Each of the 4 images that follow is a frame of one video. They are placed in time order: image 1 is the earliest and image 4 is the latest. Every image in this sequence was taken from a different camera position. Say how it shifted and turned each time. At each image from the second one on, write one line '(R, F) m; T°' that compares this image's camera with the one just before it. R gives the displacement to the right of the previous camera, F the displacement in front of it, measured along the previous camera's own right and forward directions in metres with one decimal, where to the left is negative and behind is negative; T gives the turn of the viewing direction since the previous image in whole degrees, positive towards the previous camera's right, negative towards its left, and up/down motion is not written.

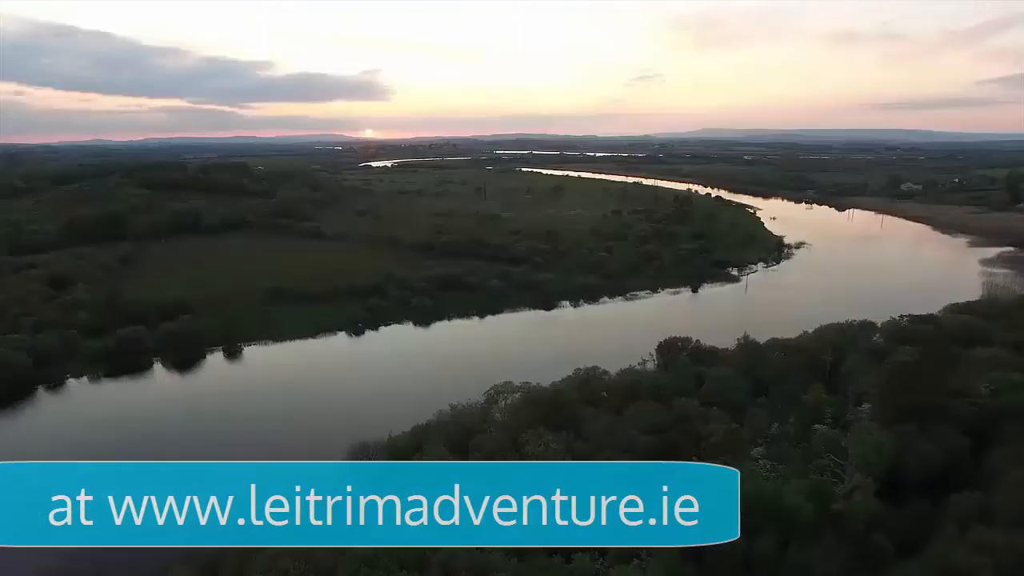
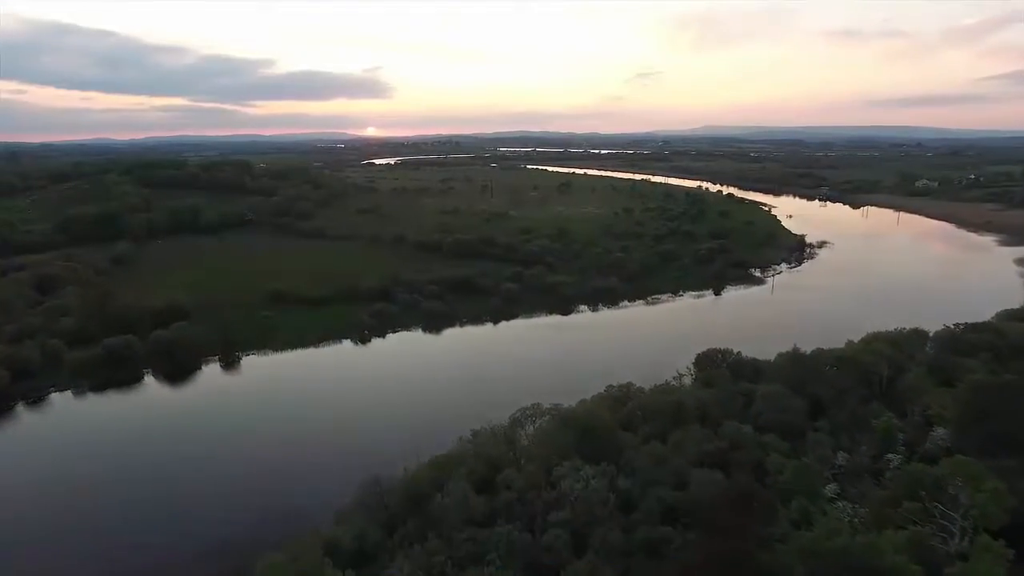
(-0.6, +1.9) m; 0°
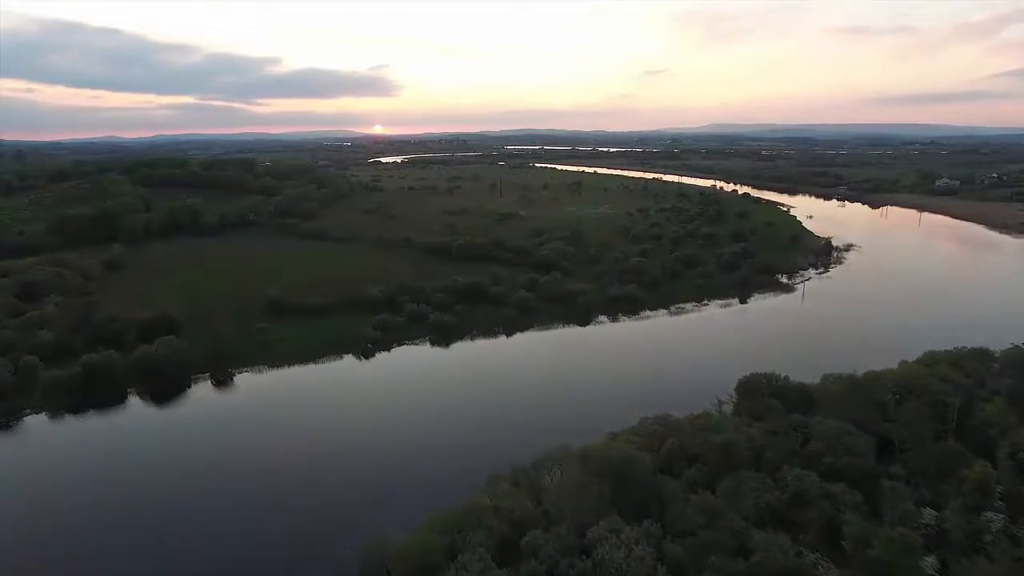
(-0.3, +2.1) m; -1°
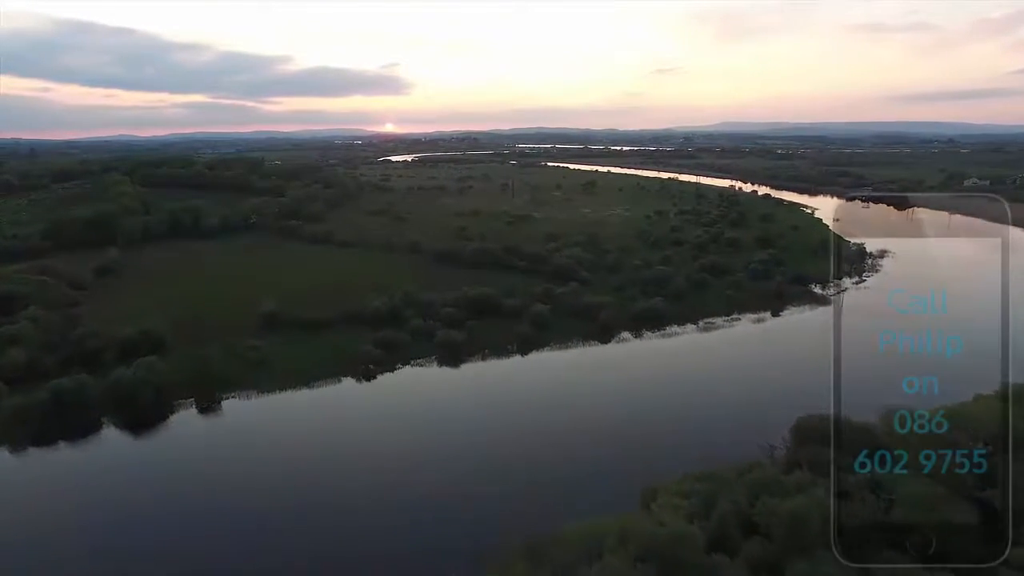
(-0.2, +2.4) m; -1°
